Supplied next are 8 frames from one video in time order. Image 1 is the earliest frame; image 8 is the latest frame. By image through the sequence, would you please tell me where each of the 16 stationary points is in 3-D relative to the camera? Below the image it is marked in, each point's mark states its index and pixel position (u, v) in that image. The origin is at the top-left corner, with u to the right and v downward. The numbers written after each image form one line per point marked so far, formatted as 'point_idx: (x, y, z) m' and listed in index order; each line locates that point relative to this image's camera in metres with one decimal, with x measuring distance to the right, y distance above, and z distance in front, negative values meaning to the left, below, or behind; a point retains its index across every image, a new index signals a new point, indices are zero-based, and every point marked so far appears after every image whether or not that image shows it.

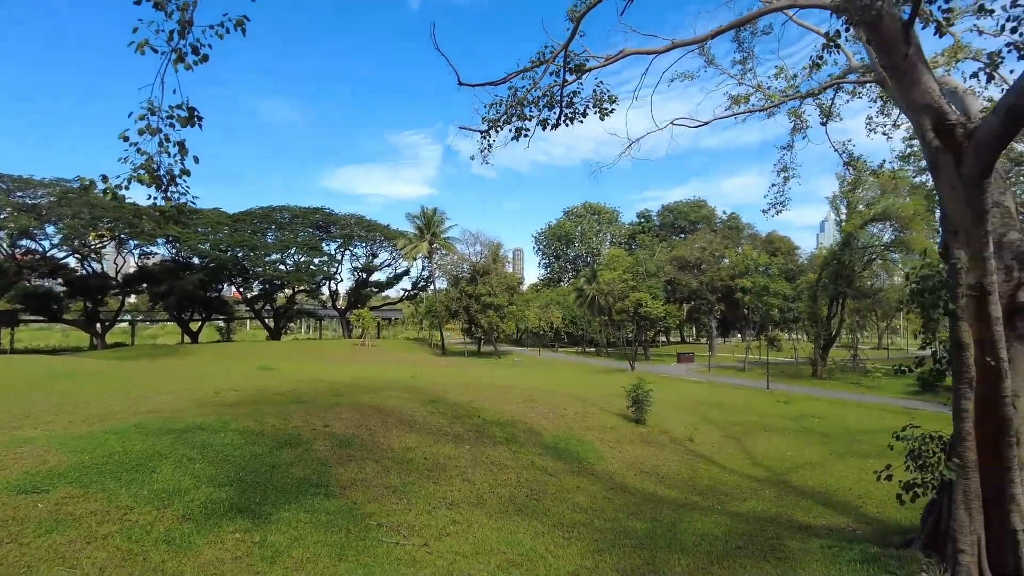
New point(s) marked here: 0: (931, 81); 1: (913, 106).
0: (+2.9, +1.4, +4.6) m
1: (+2.8, +1.3, +4.6) m
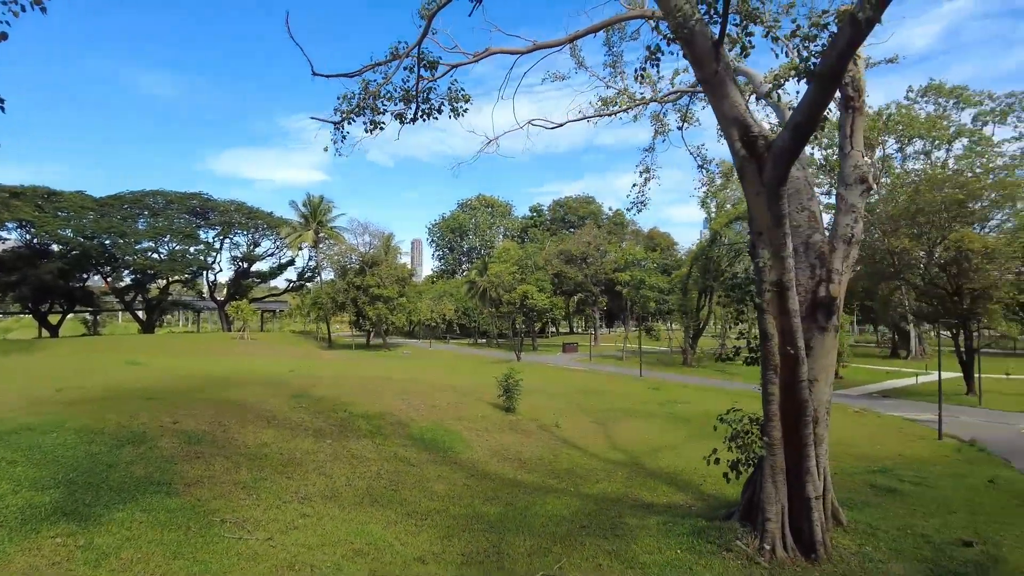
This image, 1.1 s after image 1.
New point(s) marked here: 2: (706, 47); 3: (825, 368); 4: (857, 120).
0: (+1.7, +1.5, +5.0) m
1: (+1.6, +1.3, +5.1) m
2: (+1.4, +1.8, +4.8) m
3: (+2.9, -0.7, +6.1) m
4: (+3.1, +1.6, +6.1) m
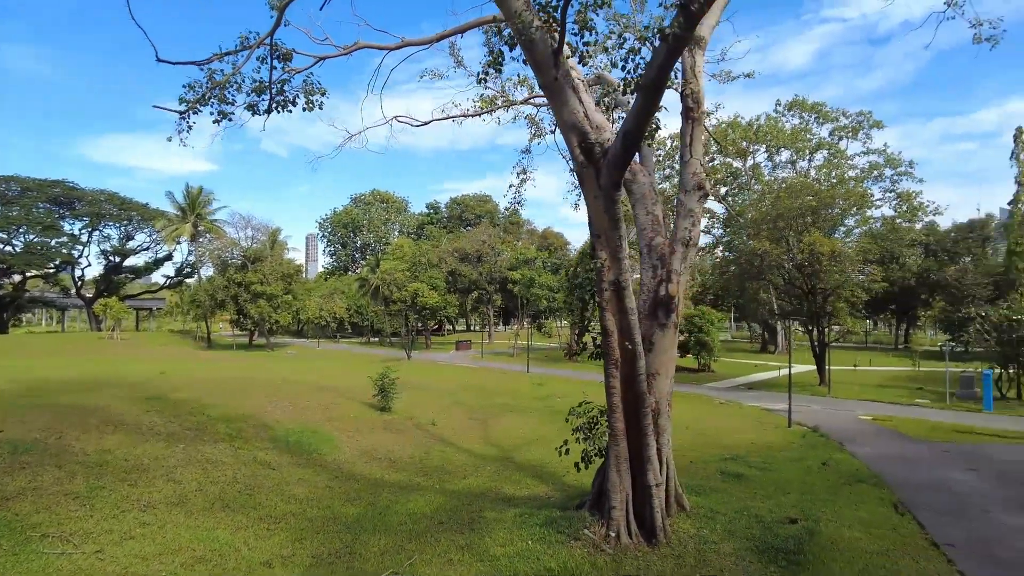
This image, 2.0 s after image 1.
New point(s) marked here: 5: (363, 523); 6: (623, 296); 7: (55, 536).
0: (+0.5, +1.5, +5.3) m
1: (+0.4, +1.3, +5.3) m
2: (+0.3, +1.8, +5.0) m
3: (+1.5, -0.7, +6.5) m
4: (+1.8, +1.6, +6.6) m
5: (-1.5, -2.4, +6.9) m
6: (+0.9, -0.1, +5.7) m
7: (-3.8, -2.1, +5.5) m
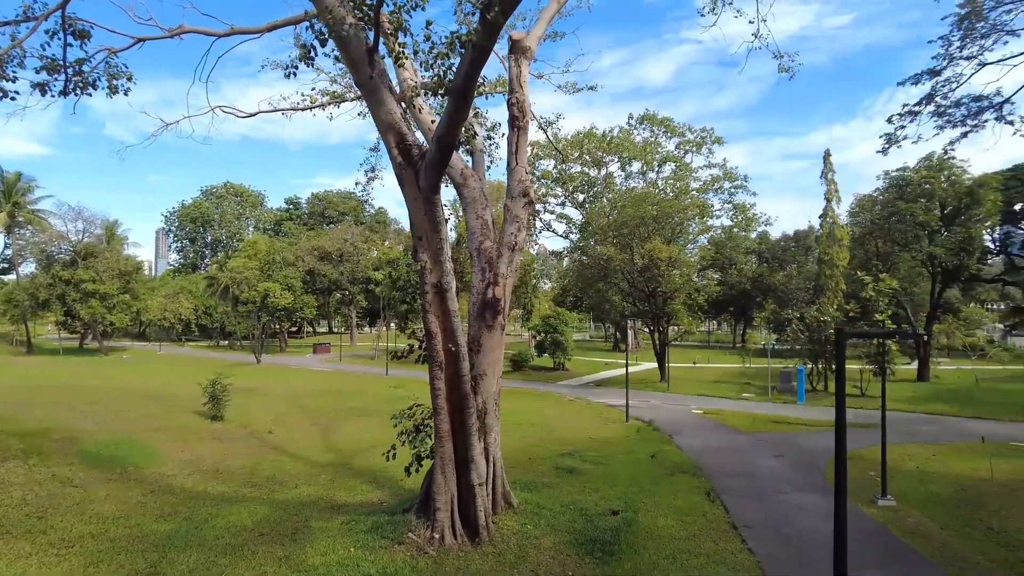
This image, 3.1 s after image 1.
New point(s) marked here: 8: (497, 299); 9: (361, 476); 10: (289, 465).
0: (-0.9, +1.4, +5.2) m
1: (-1.0, +1.3, +5.3) m
2: (-1.1, +1.7, +4.9) m
3: (-0.2, -0.8, +6.6) m
4: (+0.1, +1.5, +6.8) m
5: (-3.3, -2.4, +6.4) m
6: (-0.6, -0.1, +5.7) m
7: (-5.2, -2.0, +4.7) m
8: (-0.1, -0.1, +6.6) m
9: (-2.1, -2.6, +9.3) m
10: (-3.3, -2.6, +9.9) m
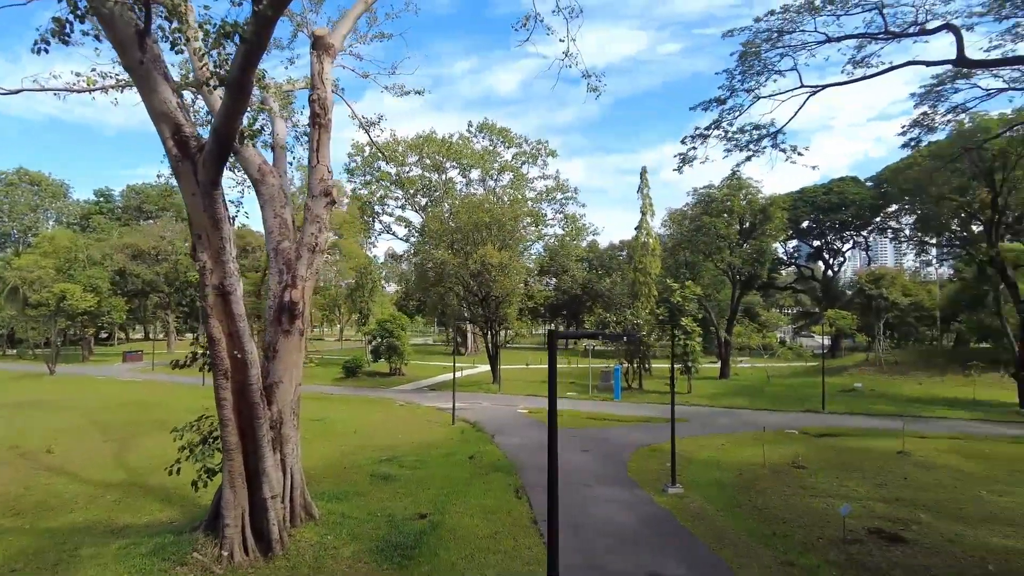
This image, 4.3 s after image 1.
0: (-2.5, +1.4, +4.9) m
1: (-2.6, +1.3, +4.9) m
2: (-2.6, +1.7, +4.5) m
3: (-2.1, -0.8, +6.4) m
4: (-1.8, +1.5, +6.6) m
5: (-5.1, -2.4, +5.5) m
6: (-2.3, -0.1, +5.4) m
7: (-6.5, -2.0, +3.3) m
8: (-2.0, -0.1, +6.3) m
9: (-4.6, -2.6, +8.5) m
10: (-5.9, -2.6, +8.8) m
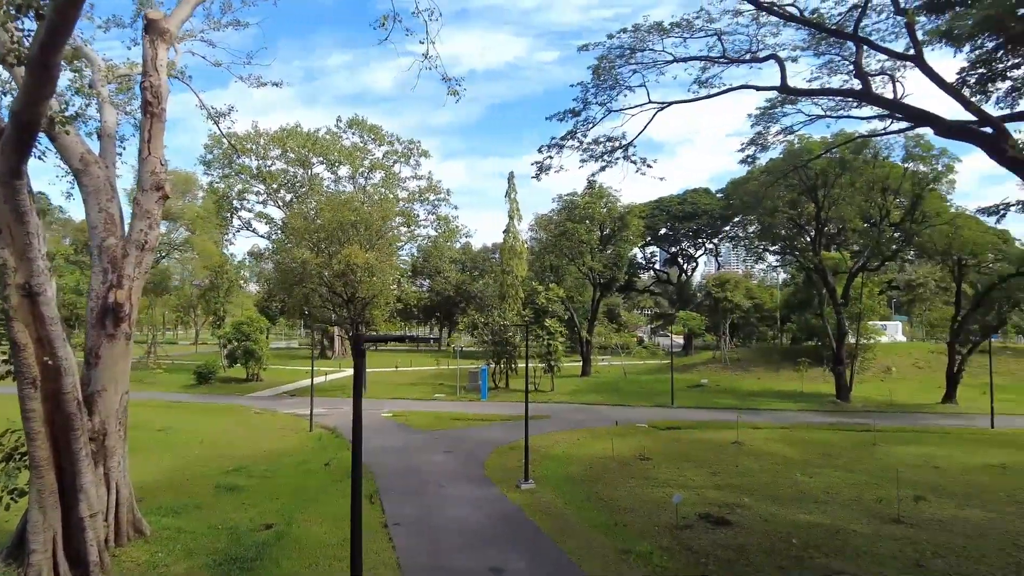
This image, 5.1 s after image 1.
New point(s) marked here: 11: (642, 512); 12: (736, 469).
0: (-3.6, +1.4, +4.4) m
1: (-3.7, +1.3, +4.4) m
2: (-3.6, +1.7, +4.0) m
3: (-3.5, -0.8, +5.9) m
4: (-3.3, +1.5, +6.2) m
5: (-6.3, -2.4, +4.5) m
6: (-3.5, -0.1, +4.9) m
7: (-7.3, -2.0, +2.1) m
8: (-3.4, -0.1, +5.9) m
9: (-6.3, -2.6, +7.5) m
10: (-7.7, -2.6, +7.6) m
11: (+1.6, -2.7, +8.0) m
12: (+3.5, -2.9, +10.6) m
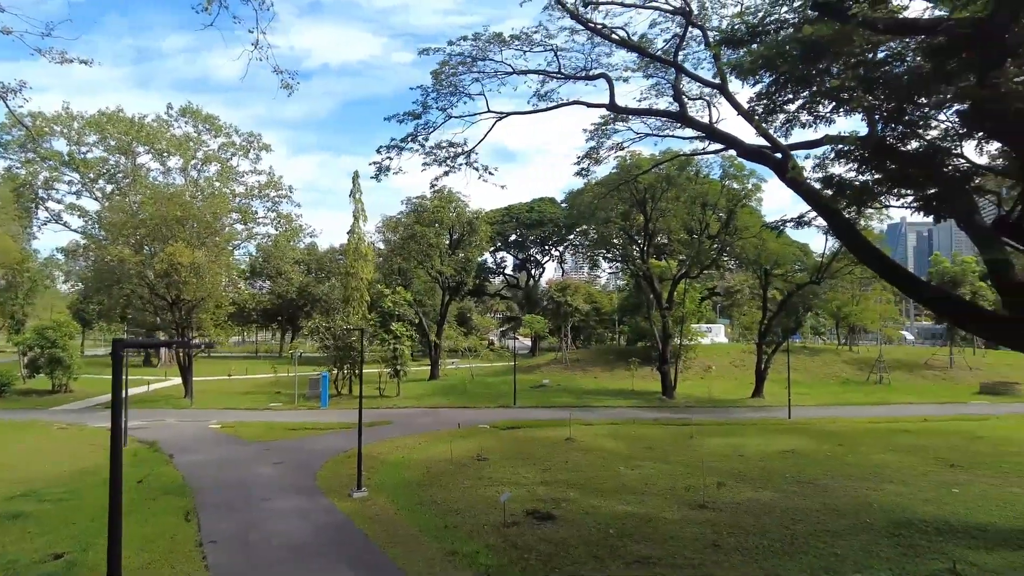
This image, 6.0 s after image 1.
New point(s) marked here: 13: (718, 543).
0: (-4.6, +1.4, +3.5) m
1: (-4.8, +1.3, +3.5) m
2: (-4.6, +1.8, +3.2) m
3: (-5.0, -0.8, +5.0) m
4: (-4.8, +1.5, +5.3) m
5: (-7.3, -2.4, +3.0) m
6: (-4.7, -0.1, +4.0) m
7: (-7.8, -1.9, +0.4) m
8: (-4.9, -0.1, +5.0) m
9: (-8.1, -2.6, +6.0) m
10: (-9.4, -2.6, +5.7) m
11: (-0.5, -2.7, +8.2) m
12: (+0.9, -2.9, +11.1) m
13: (+2.1, -2.6, +6.7) m
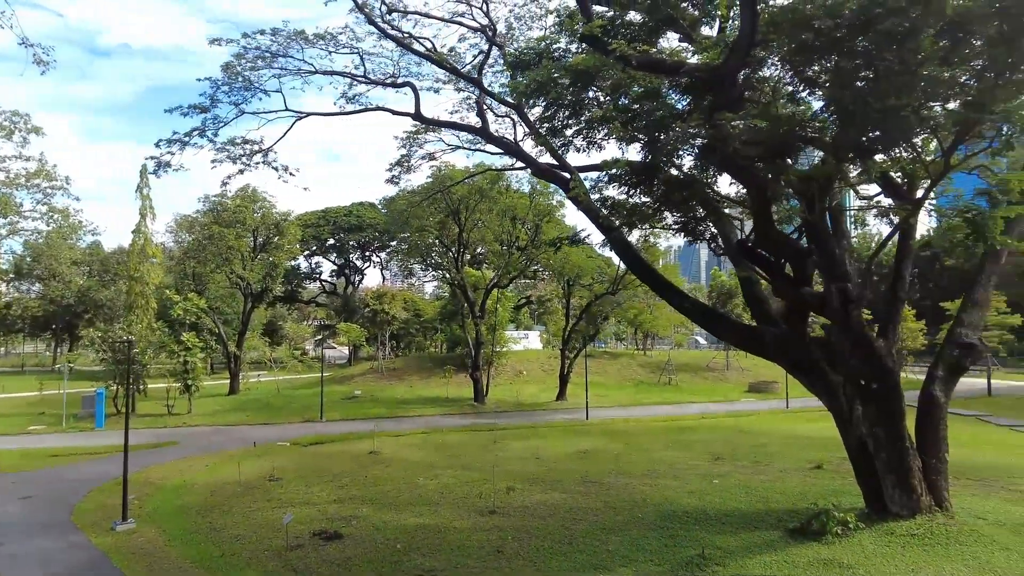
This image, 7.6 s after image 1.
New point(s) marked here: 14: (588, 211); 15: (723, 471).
0: (-5.7, +1.4, +2.1) m
1: (-5.8, +1.3, +2.0) m
2: (-5.6, +1.8, +1.8) m
3: (-6.4, -0.8, +3.4) m
4: (-6.3, +1.5, +3.8) m
5: (-8.2, -2.3, +0.8) m
6: (-5.9, -0.1, +2.6) m
7: (-8.0, -1.9, -1.8) m
8: (-6.3, -0.2, +3.4) m
9: (-9.7, -2.6, +3.5) m
10: (-10.9, -2.5, +2.9) m
11: (-2.9, -2.8, +7.6) m
12: (-2.4, -3.1, +10.8) m
13: (-0.1, -2.7, +6.9) m
14: (+0.9, +0.9, +7.9) m
15: (+3.5, -3.1, +11.2) m
